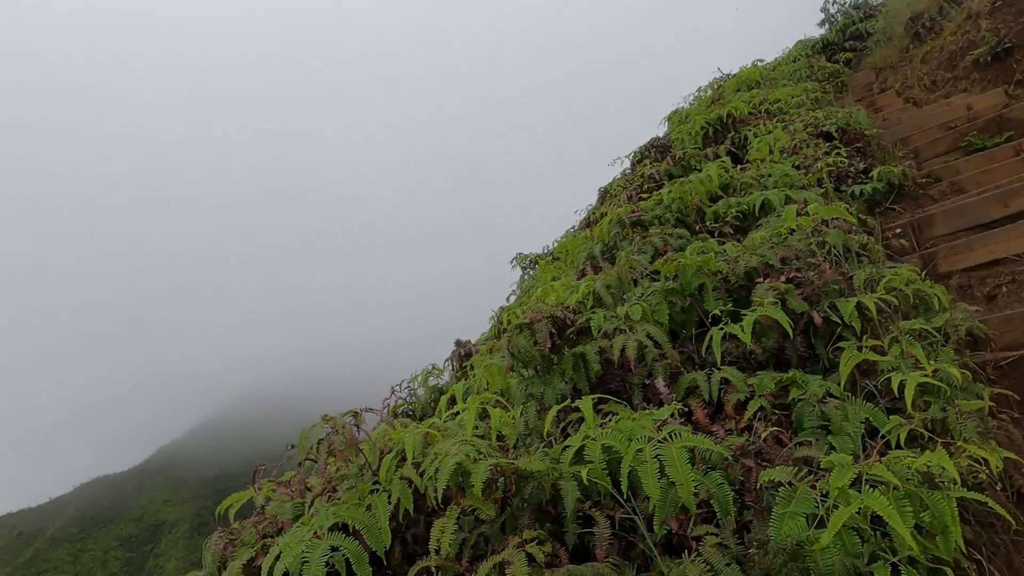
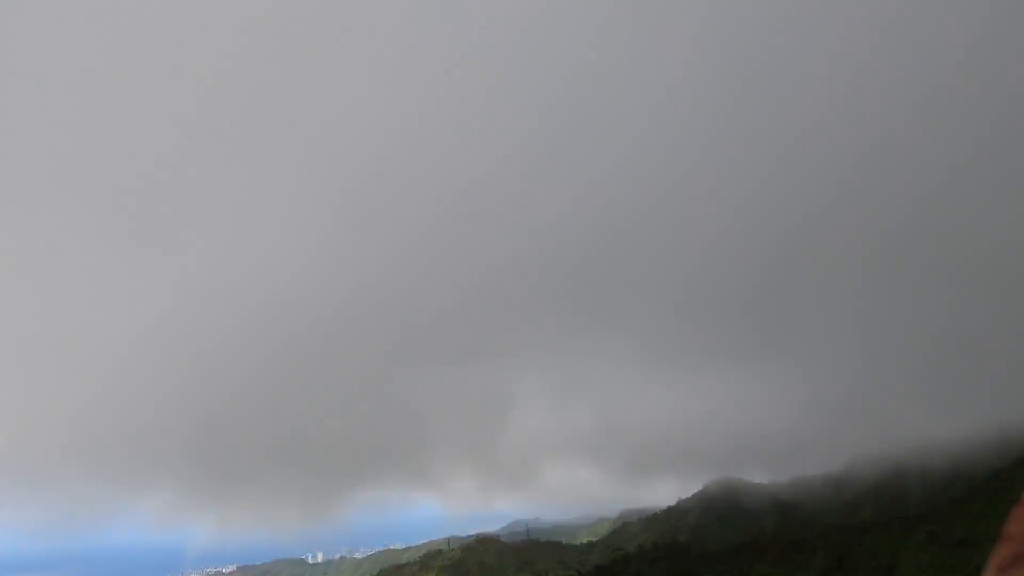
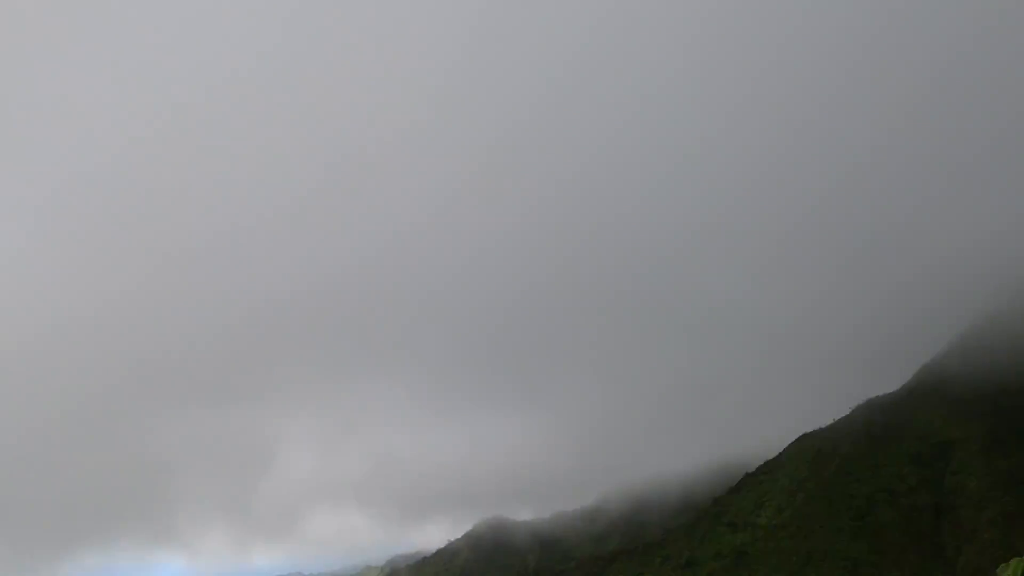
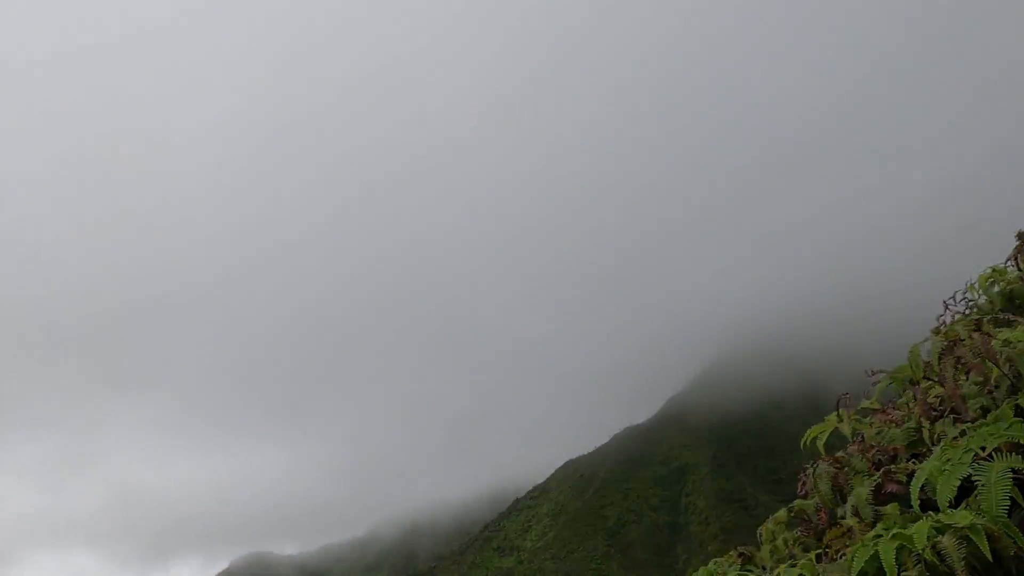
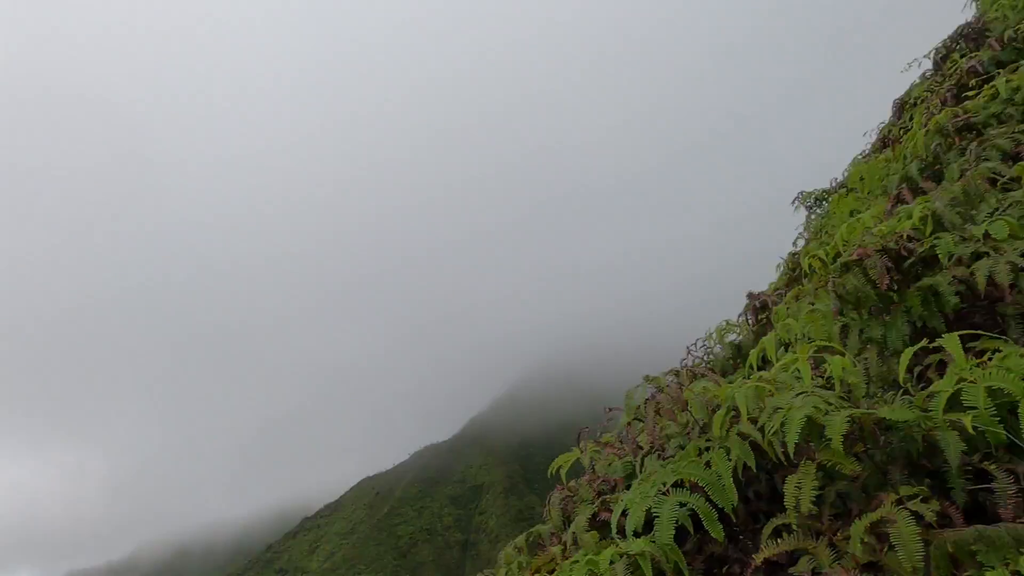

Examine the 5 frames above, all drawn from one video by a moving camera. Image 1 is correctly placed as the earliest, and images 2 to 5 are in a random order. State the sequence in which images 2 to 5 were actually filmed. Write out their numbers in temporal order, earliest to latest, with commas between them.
5, 4, 3, 2
